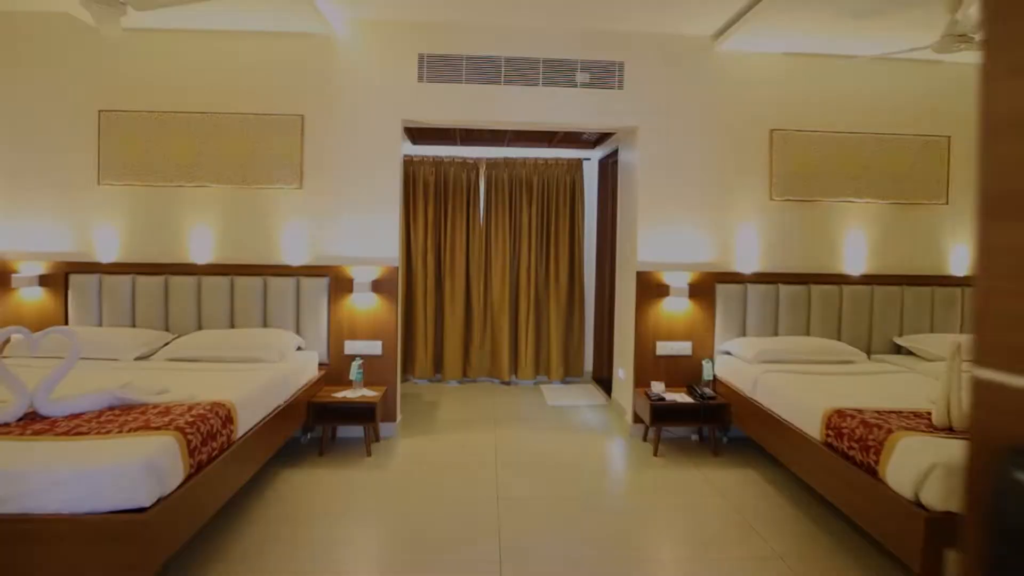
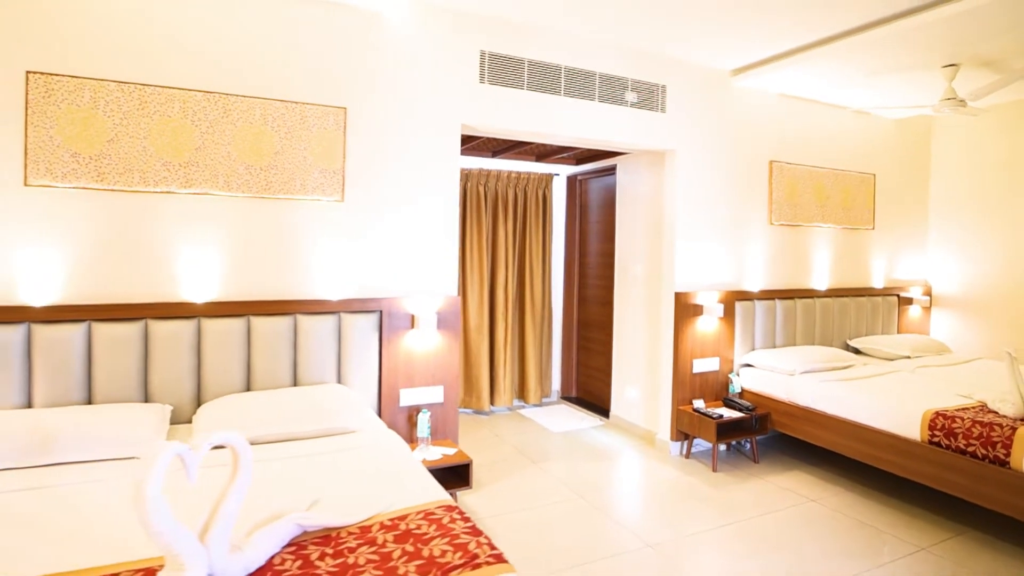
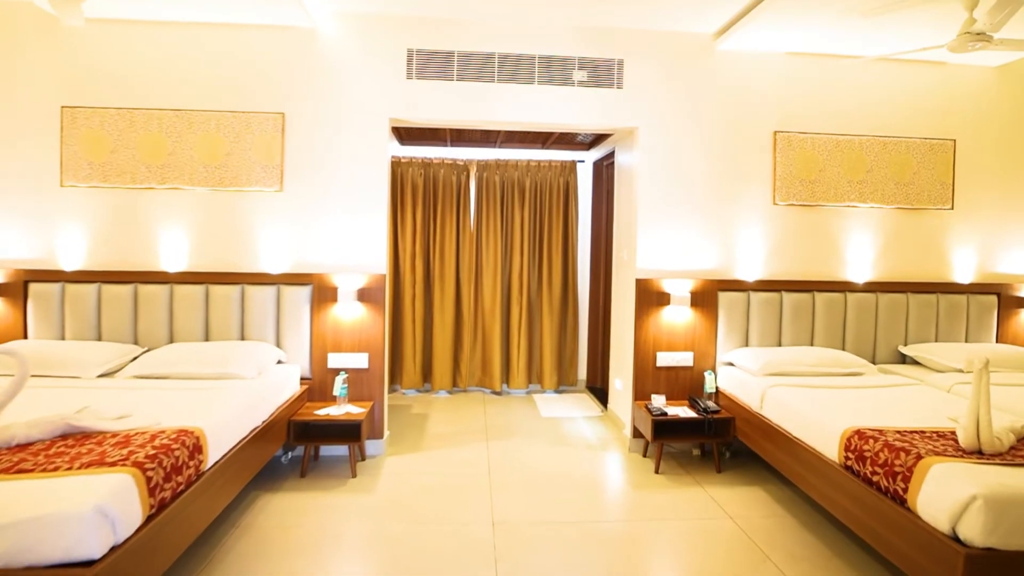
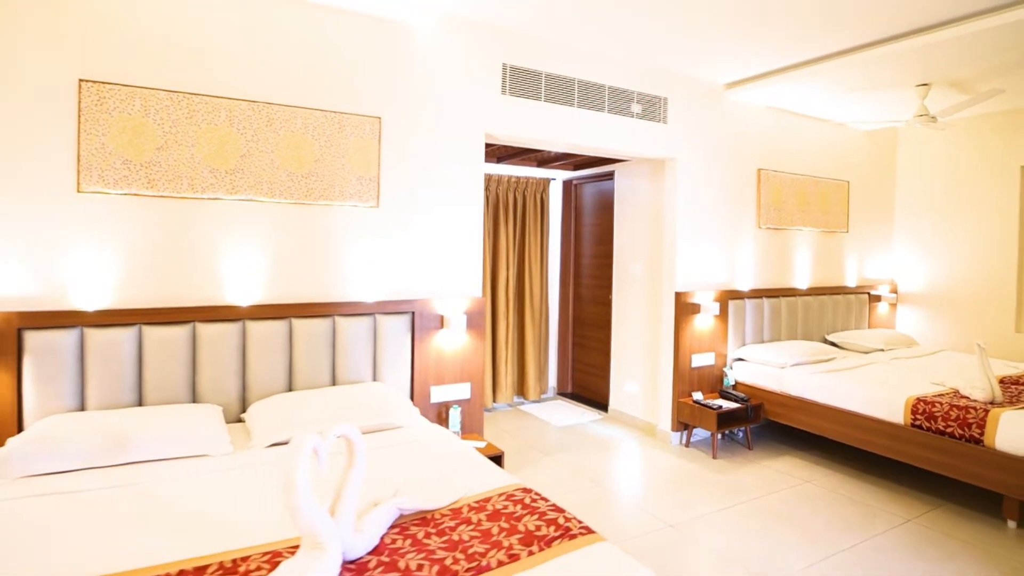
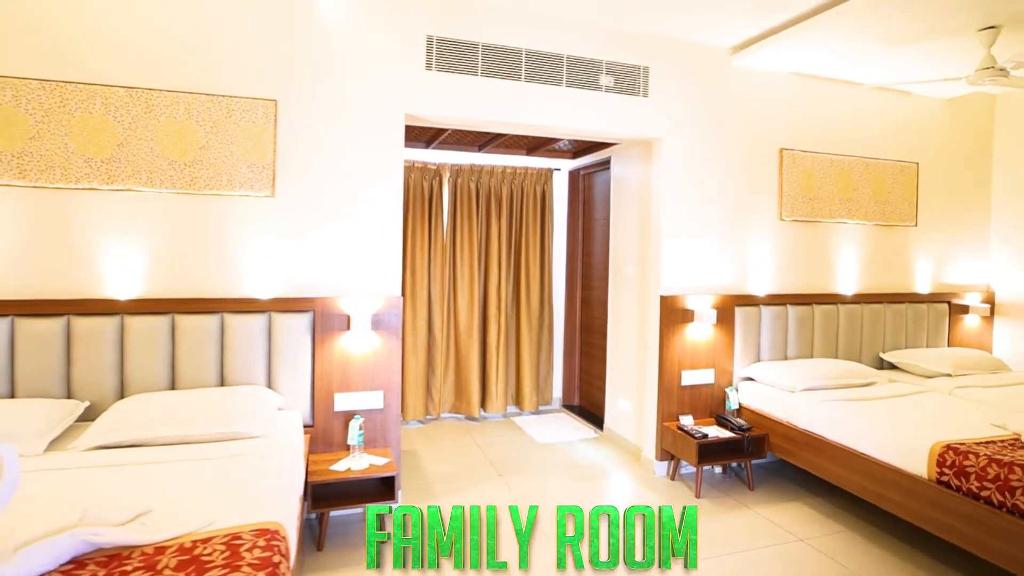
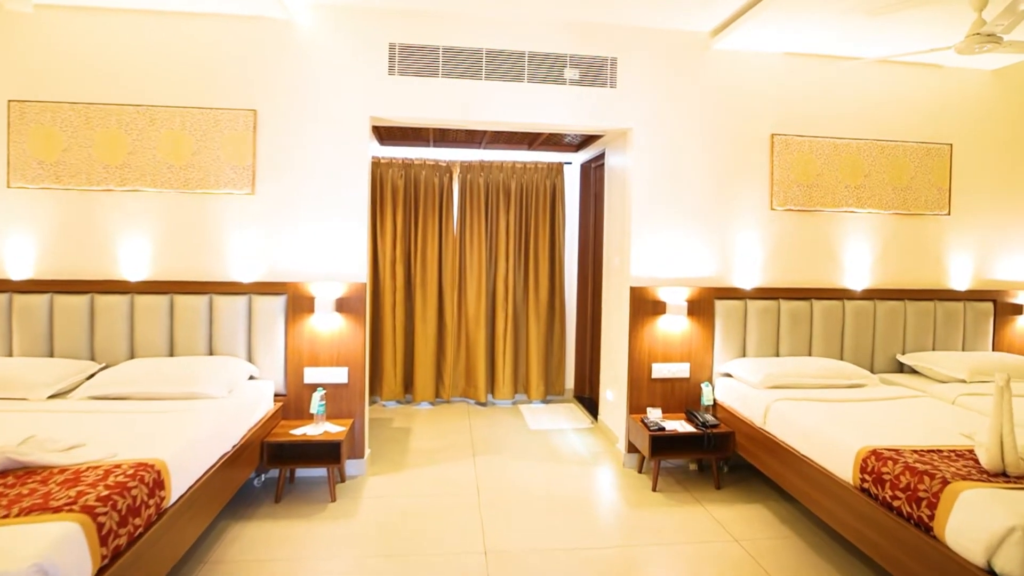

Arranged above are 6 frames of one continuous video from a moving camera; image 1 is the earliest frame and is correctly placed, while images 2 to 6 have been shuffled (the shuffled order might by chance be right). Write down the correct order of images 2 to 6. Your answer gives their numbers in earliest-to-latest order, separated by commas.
3, 6, 5, 2, 4
